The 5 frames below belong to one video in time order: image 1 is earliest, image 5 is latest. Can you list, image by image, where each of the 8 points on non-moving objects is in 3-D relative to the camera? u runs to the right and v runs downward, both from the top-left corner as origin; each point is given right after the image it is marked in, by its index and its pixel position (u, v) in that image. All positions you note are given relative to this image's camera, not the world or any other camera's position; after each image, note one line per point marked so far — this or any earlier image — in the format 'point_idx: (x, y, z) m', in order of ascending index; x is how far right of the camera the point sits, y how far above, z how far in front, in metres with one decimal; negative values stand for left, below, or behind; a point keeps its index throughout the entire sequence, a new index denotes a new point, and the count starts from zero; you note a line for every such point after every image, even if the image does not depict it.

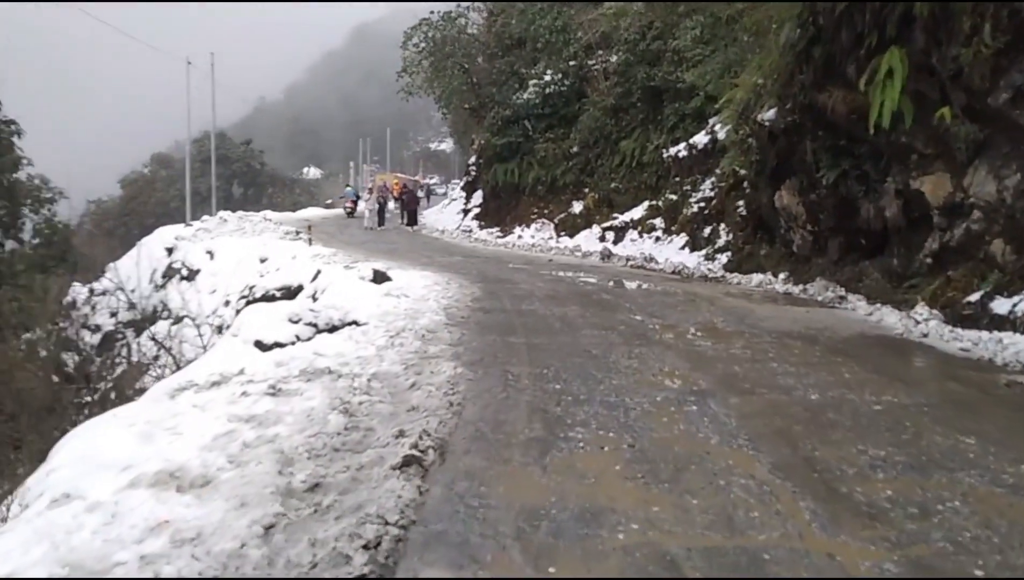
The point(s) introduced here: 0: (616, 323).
0: (+1.1, -0.4, +11.0) m
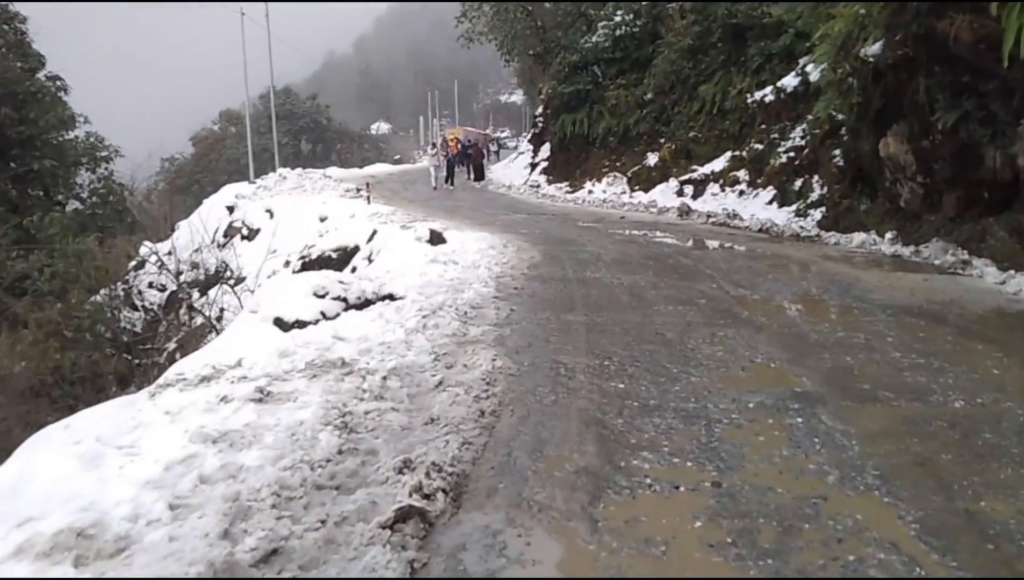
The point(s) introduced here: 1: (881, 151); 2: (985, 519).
0: (+1.7, 0.0, +9.5) m
1: (+5.3, +2.0, +14.0) m
2: (+1.7, -0.8, +3.5) m
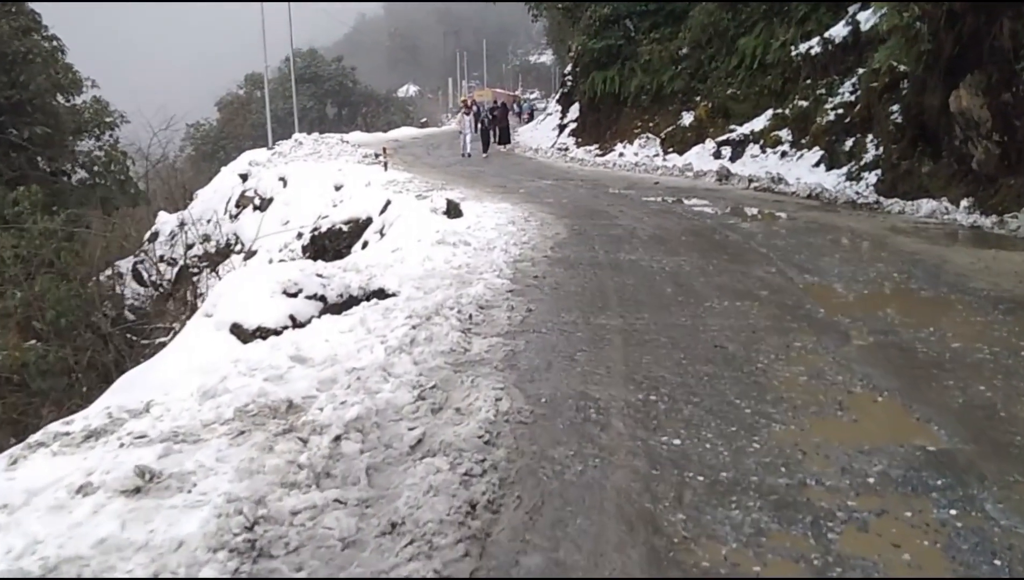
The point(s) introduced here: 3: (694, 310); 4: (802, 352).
0: (+1.9, 0.0, +7.8) m
1: (+5.6, +2.3, +12.1) m
2: (+1.7, -1.0, +1.8) m
3: (+1.3, -0.1, +6.9) m
4: (+1.8, -0.3, +5.8) m
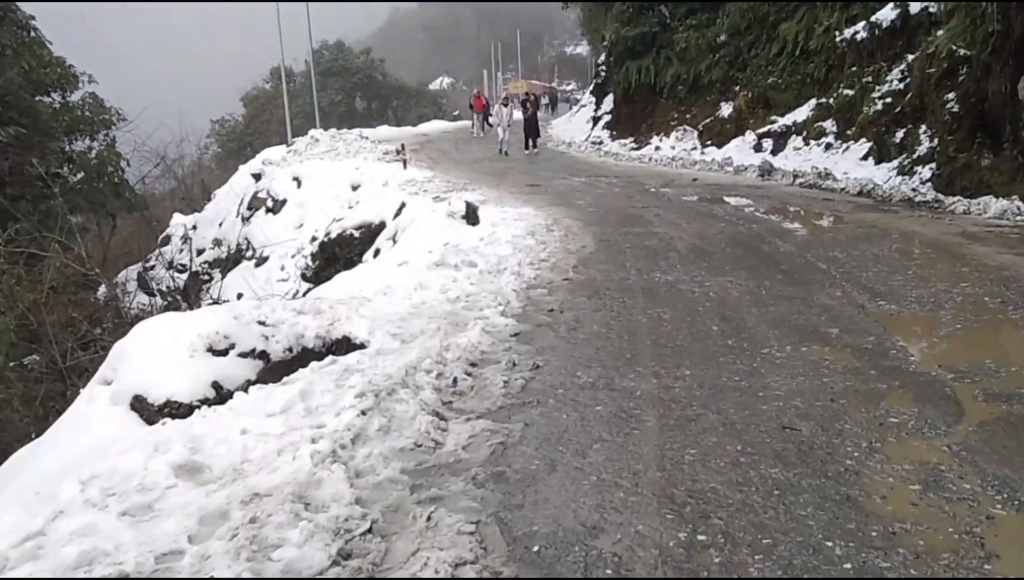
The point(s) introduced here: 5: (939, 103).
0: (+1.9, -0.2, +6.1) m
1: (+5.7, +2.1, +10.3) m
2: (+1.5, -1.3, +0.2) m
3: (+1.3, -0.4, +5.3) m
4: (+1.7, -0.6, +4.2) m
5: (+5.7, +2.4, +12.1) m
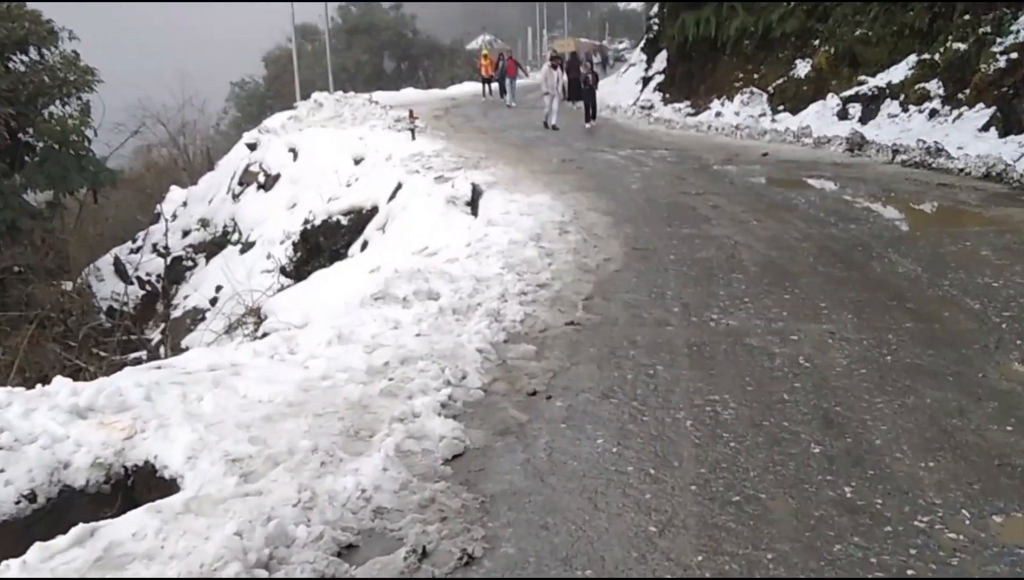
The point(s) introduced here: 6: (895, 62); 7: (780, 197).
0: (+1.7, -0.5, +3.4) m
1: (+5.8, +1.9, +7.3) m
2: (+0.9, -1.8, -2.4) m
3: (+1.1, -0.7, +2.6) m
4: (+1.4, -1.0, +1.5) m
5: (+5.8, +2.2, +9.1) m
6: (+5.2, +3.0, +12.6) m
7: (+2.4, +0.8, +8.8) m
